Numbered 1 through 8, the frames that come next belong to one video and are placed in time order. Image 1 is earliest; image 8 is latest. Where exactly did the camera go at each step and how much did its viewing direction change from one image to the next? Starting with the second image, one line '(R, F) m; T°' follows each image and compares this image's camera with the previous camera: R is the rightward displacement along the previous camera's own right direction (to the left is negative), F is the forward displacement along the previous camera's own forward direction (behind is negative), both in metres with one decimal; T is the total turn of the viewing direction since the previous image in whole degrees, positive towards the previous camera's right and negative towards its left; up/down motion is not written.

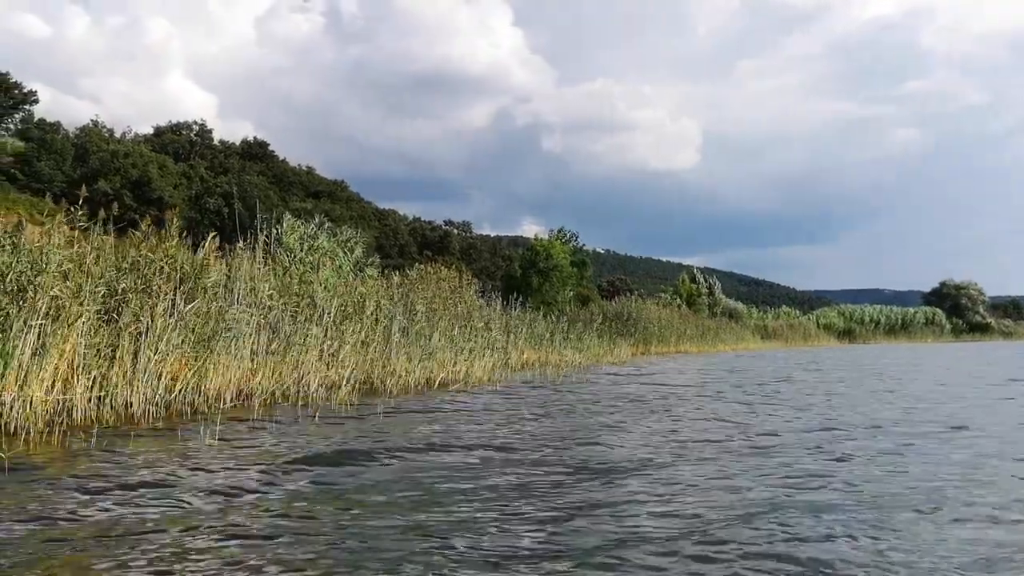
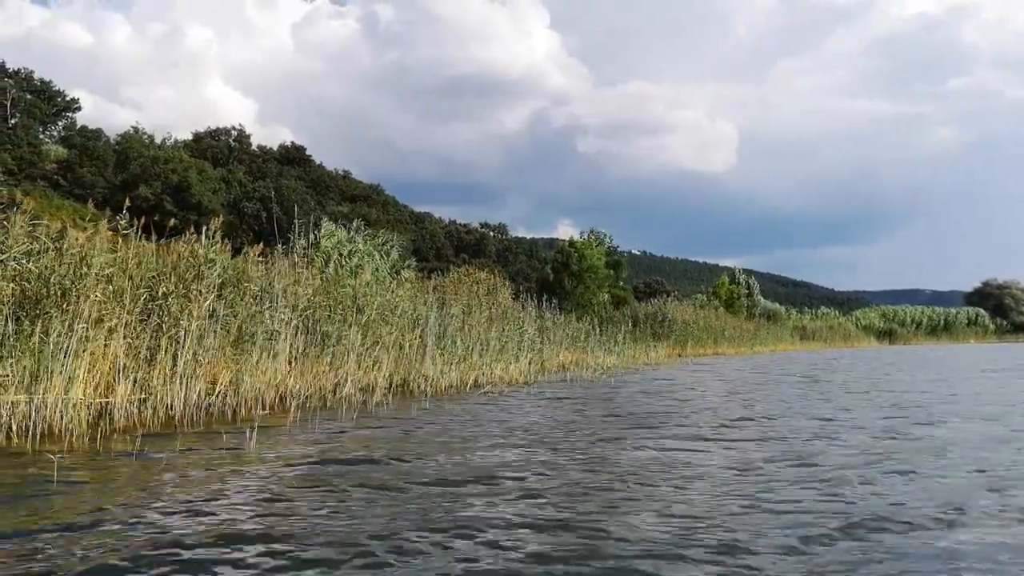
(+0.7, +0.1) m; -3°
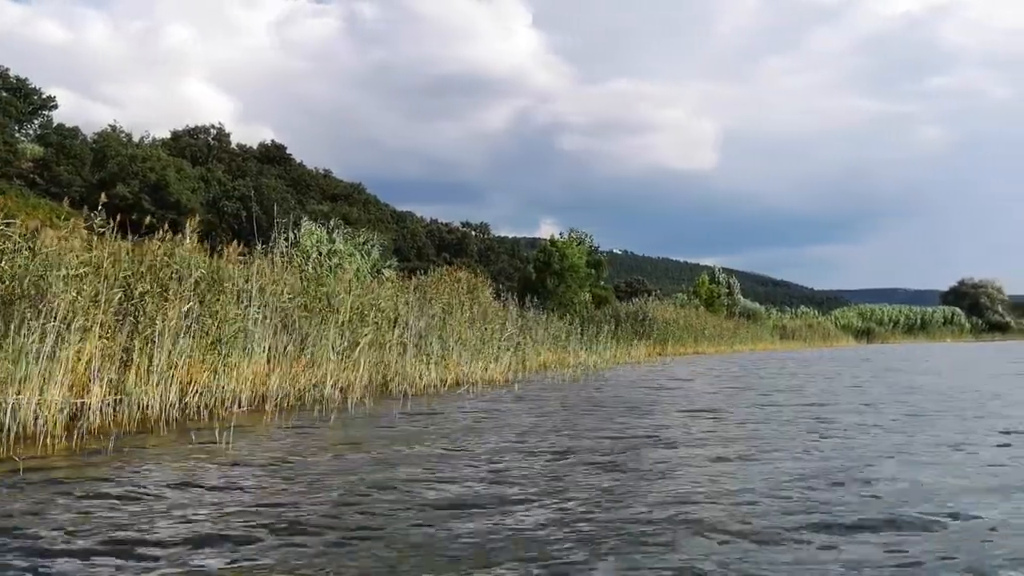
(+0.1, -0.1) m; +1°
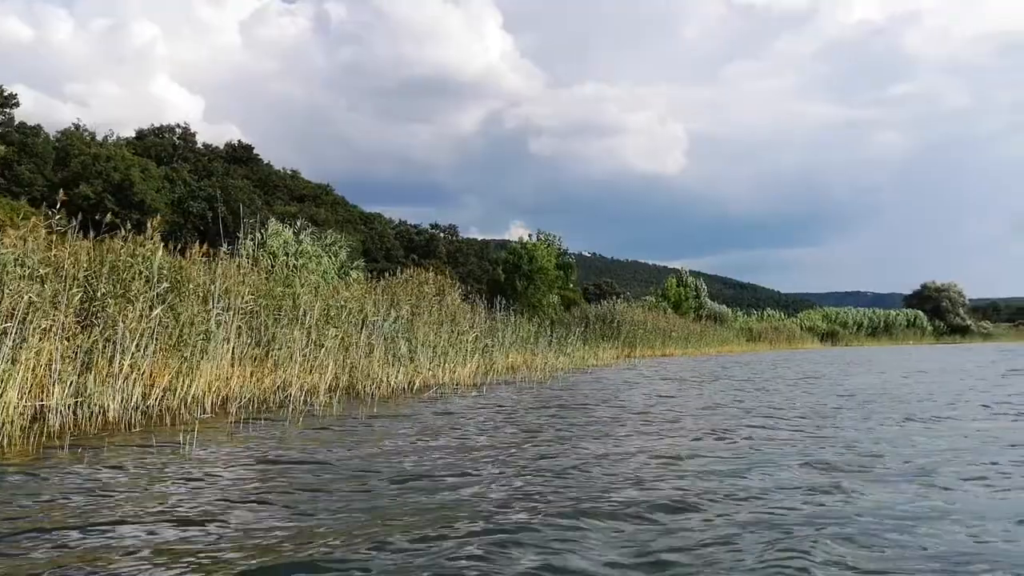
(+0.3, -0.3) m; +2°
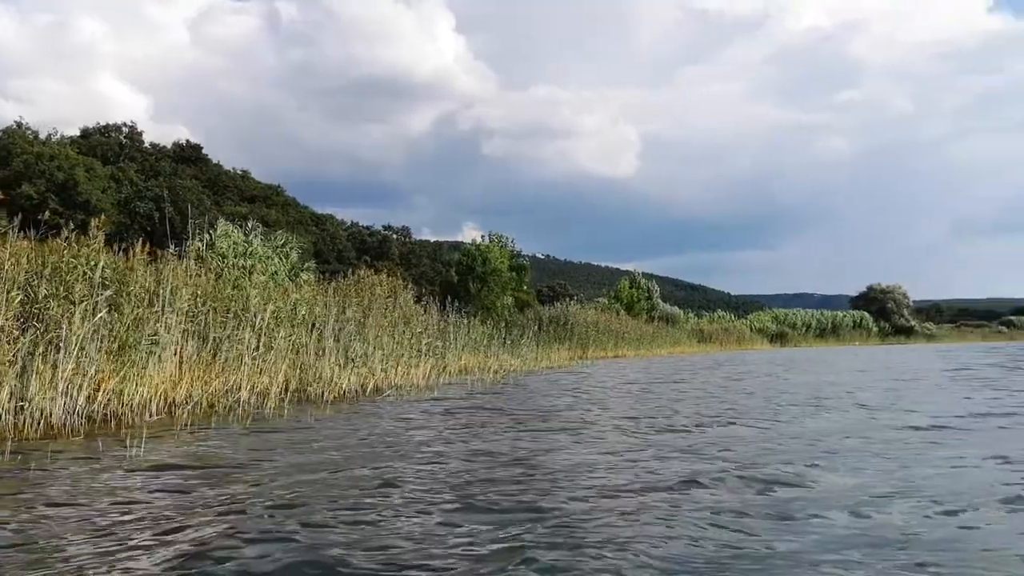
(+0.3, -0.4) m; +3°
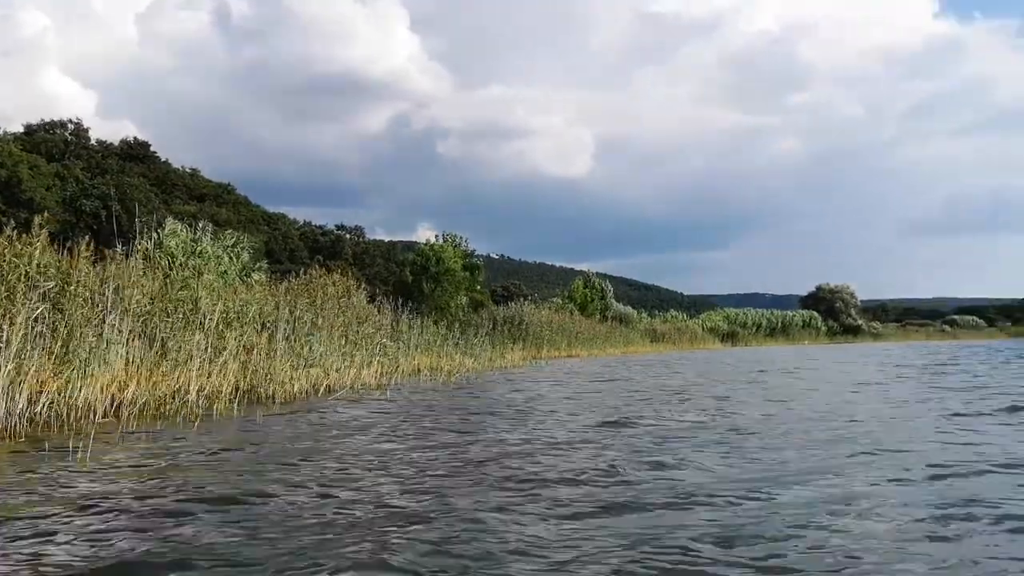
(+0.3, -0.4) m; +3°
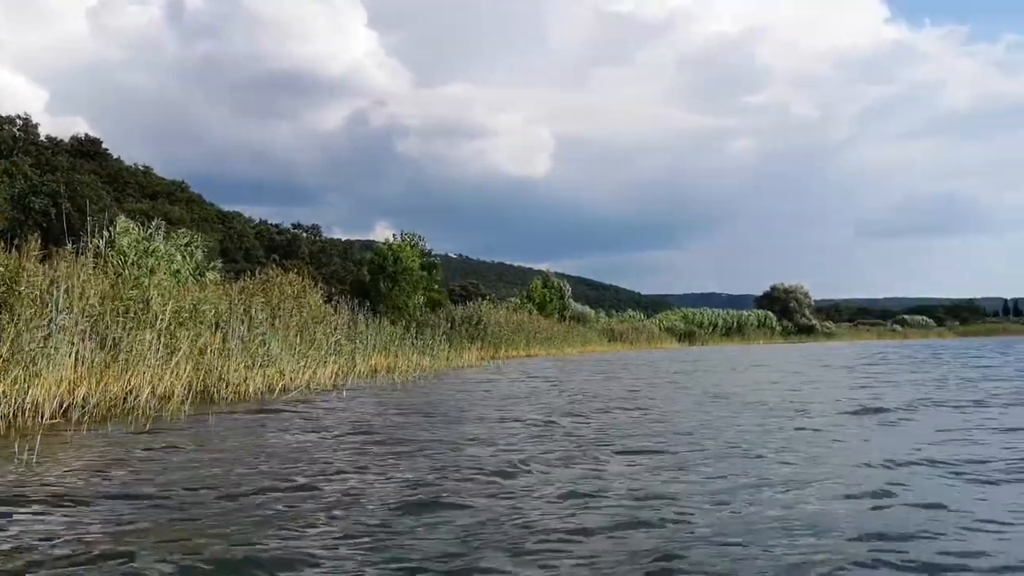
(+0.3, -0.5) m; +3°
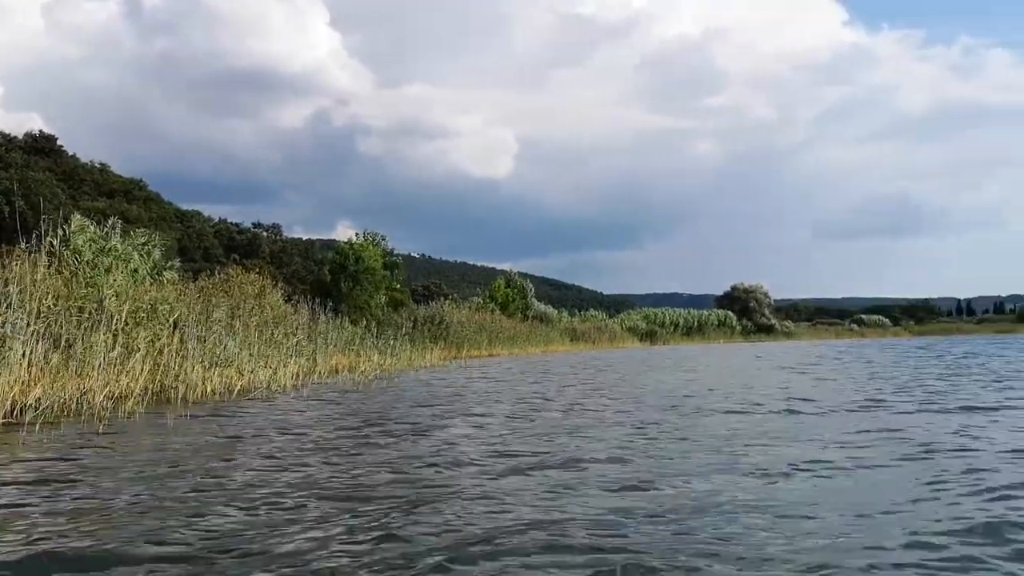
(+0.2, -0.4) m; +3°
